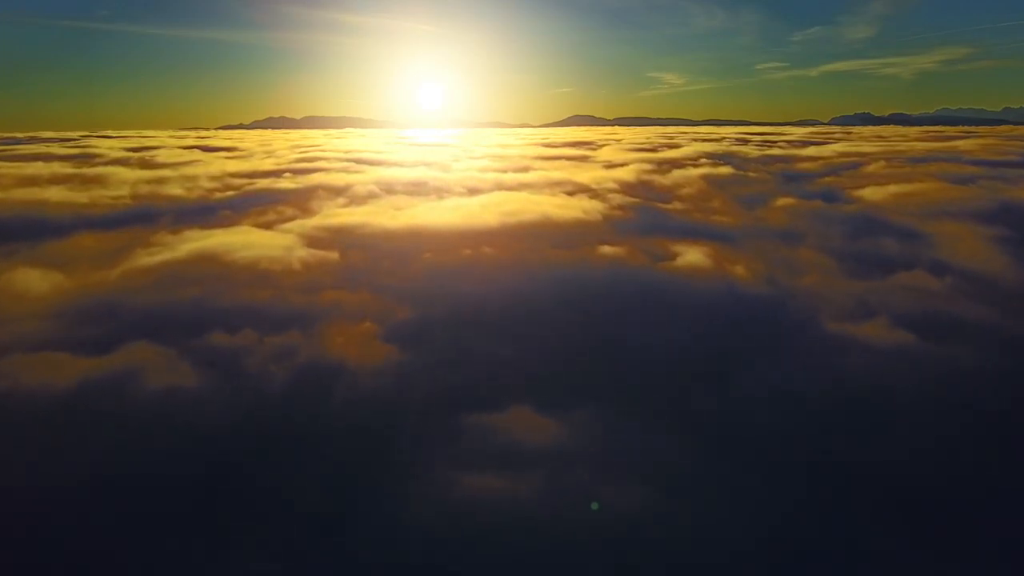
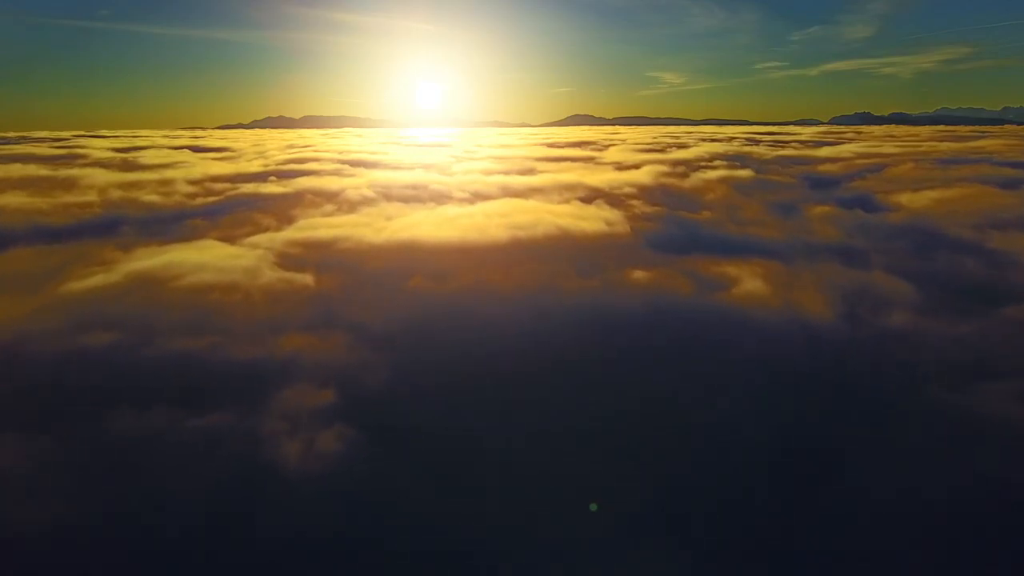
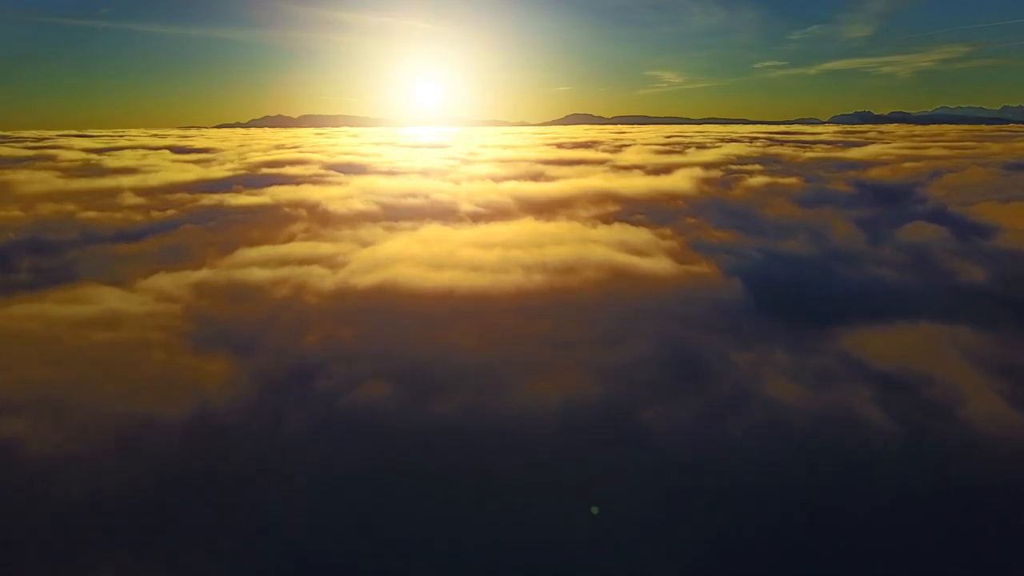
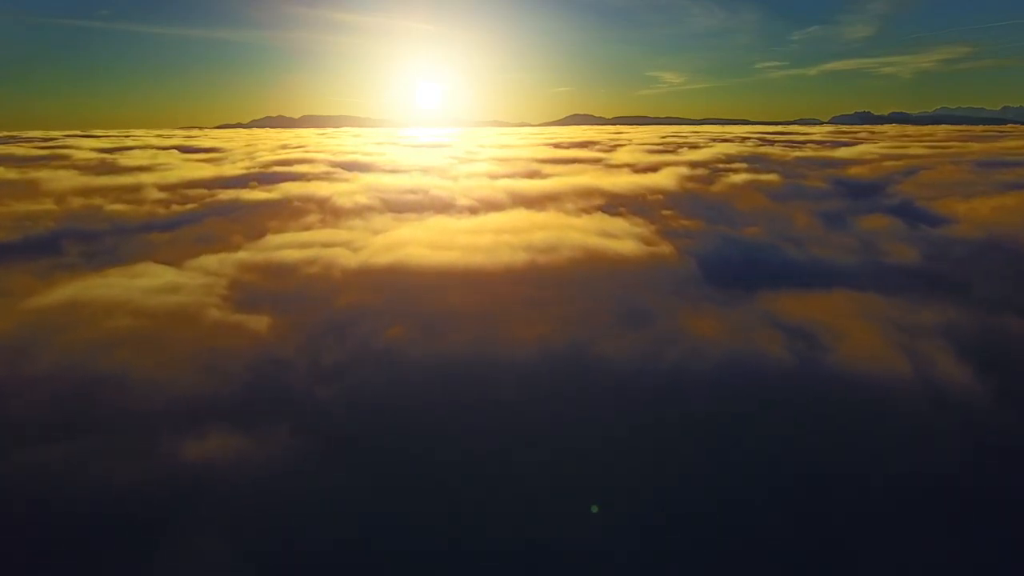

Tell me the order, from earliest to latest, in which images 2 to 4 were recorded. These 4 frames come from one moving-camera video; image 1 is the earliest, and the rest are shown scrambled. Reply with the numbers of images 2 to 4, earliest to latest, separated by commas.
2, 4, 3
